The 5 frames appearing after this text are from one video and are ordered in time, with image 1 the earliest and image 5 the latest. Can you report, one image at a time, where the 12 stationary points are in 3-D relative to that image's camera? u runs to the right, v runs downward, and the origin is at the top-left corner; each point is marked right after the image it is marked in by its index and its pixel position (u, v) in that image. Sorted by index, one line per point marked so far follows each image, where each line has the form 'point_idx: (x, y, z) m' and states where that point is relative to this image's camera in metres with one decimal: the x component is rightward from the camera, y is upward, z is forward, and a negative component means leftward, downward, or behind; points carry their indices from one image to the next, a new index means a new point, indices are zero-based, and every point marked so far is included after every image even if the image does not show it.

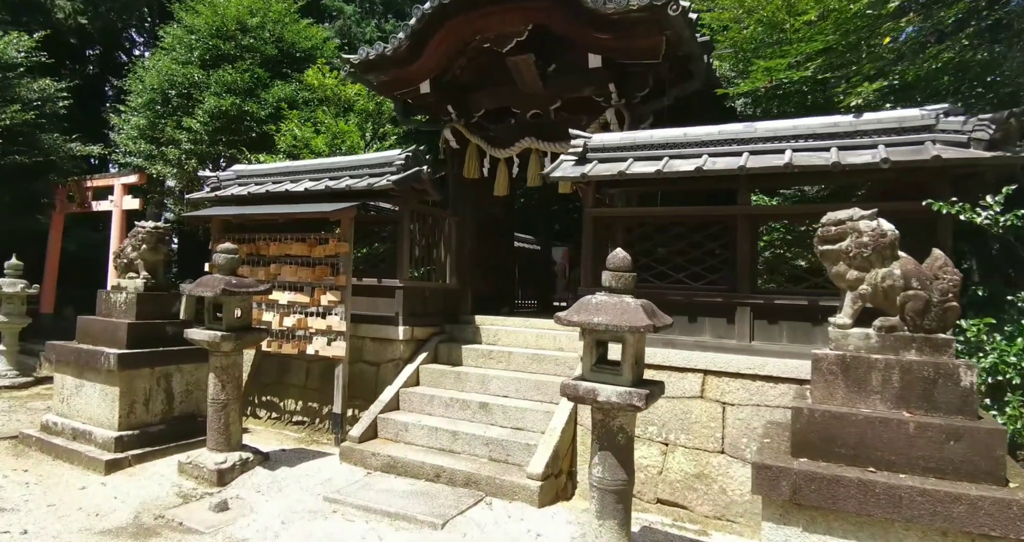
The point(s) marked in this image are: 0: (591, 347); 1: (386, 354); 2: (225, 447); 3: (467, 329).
0: (+0.5, -0.5, +3.9) m
1: (-1.3, -0.9, +6.7) m
2: (-2.4, -1.5, +5.4) m
3: (-0.5, -0.6, +7.1) m
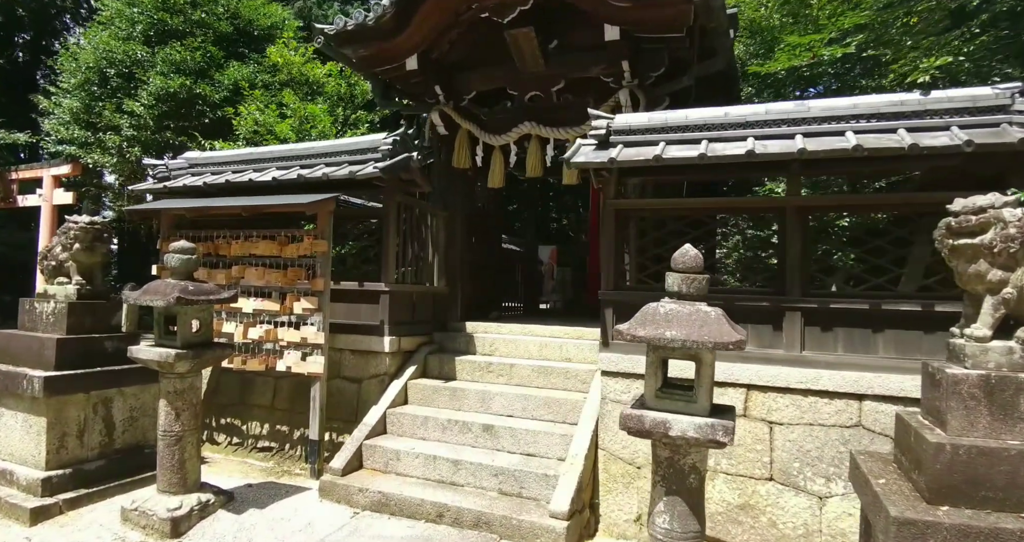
0: (+0.7, -0.5, +3.1) m
1: (-1.3, -0.9, +5.8) m
2: (-2.3, -1.5, +4.4) m
3: (-0.5, -0.7, +6.3) m
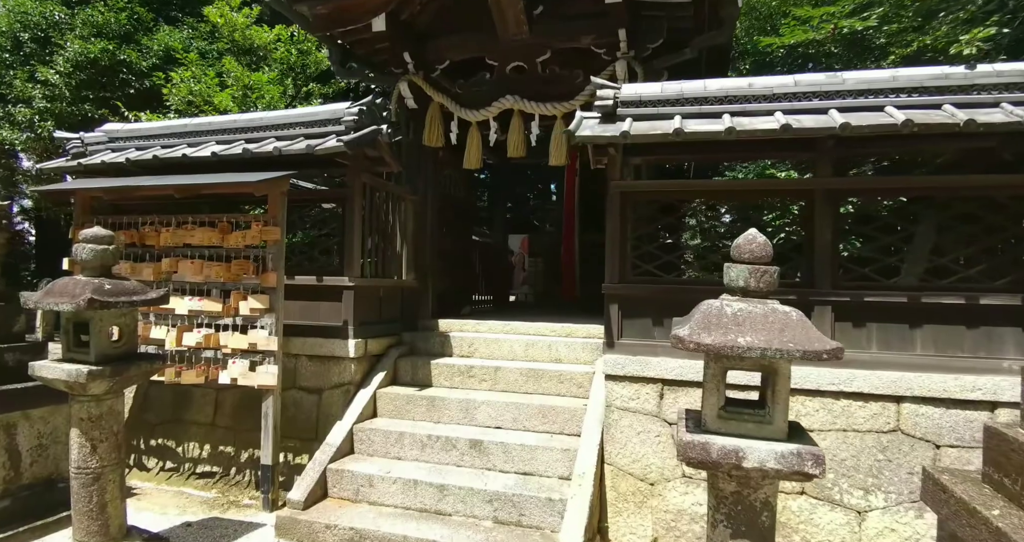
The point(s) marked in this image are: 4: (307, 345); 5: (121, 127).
0: (+0.8, -0.4, +2.5) m
1: (-1.4, -0.8, +5.0) m
2: (-2.3, -1.5, +3.6) m
3: (-0.7, -0.6, +5.5) m
4: (-1.6, -0.6, +5.0) m
5: (-3.5, +1.3, +5.7) m
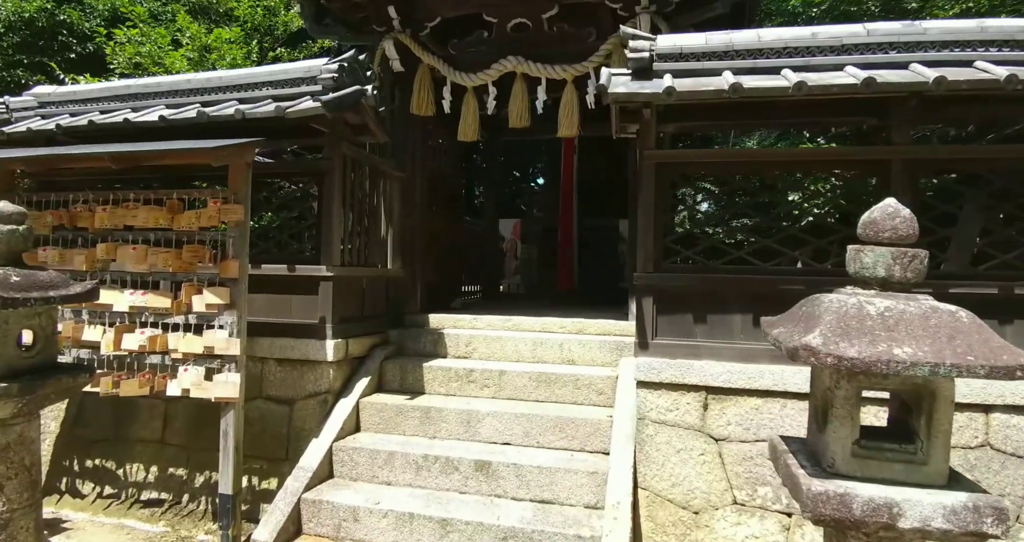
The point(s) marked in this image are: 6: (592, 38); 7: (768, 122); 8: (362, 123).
0: (+1.0, -0.4, +1.8) m
1: (-1.4, -0.7, +4.2) m
2: (-2.2, -1.4, +2.8) m
3: (-0.7, -0.5, +4.8) m
4: (-1.5, -0.5, +4.2) m
5: (-3.5, +1.4, +4.8) m
6: (+0.6, +1.8, +5.0) m
7: (+1.5, +0.9, +3.6) m
8: (-1.0, +1.0, +4.3) m
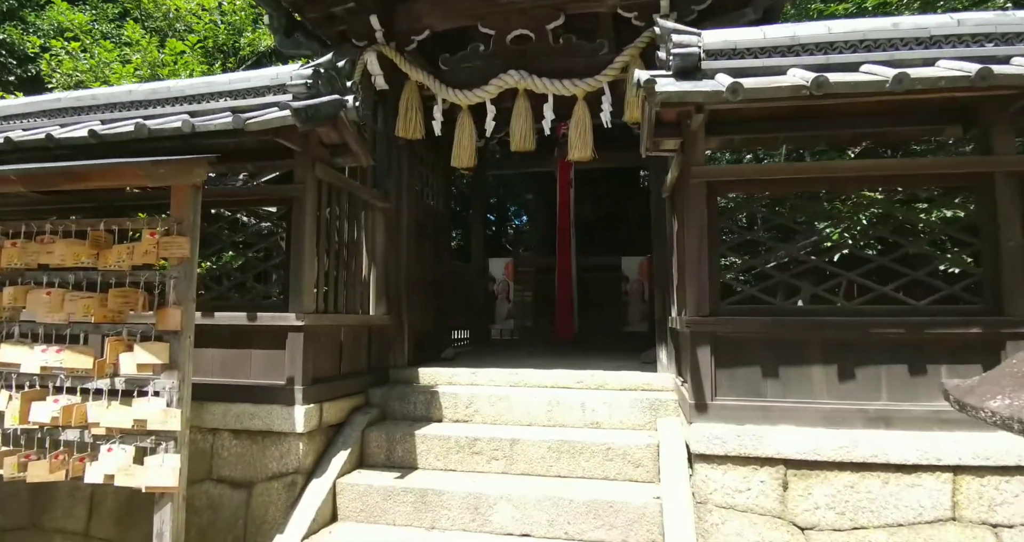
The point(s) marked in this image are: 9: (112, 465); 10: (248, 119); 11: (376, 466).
0: (+1.1, -0.4, +1.1) m
1: (-1.3, -1.0, +3.3) m
2: (-2.0, -1.6, +1.8) m
3: (-0.6, -0.8, +4.0) m
4: (-1.5, -0.7, +3.3) m
5: (-3.4, +1.0, +4.0) m
6: (+0.6, +1.5, +4.4) m
7: (+1.6, +0.7, +2.9) m
8: (-0.9, +0.7, +3.5) m
9: (-1.8, -0.9, +2.8) m
10: (-1.3, +0.7, +3.1) m
11: (-0.8, -1.1, +3.6) m
